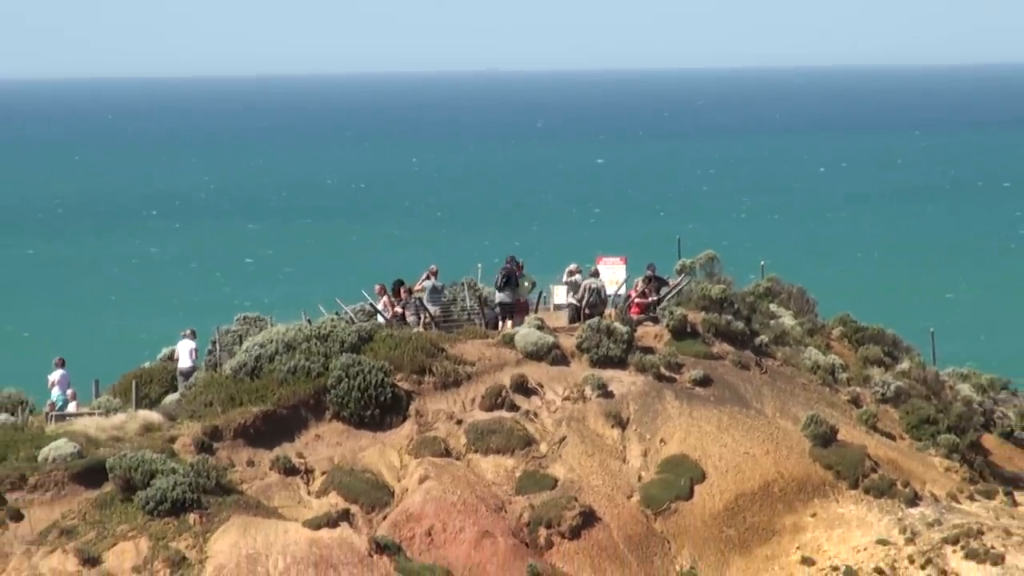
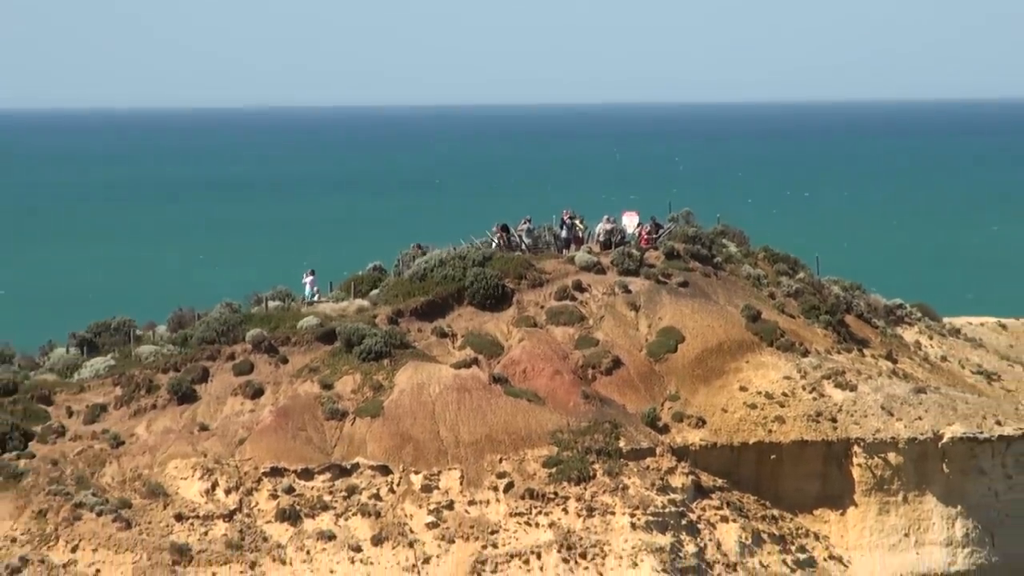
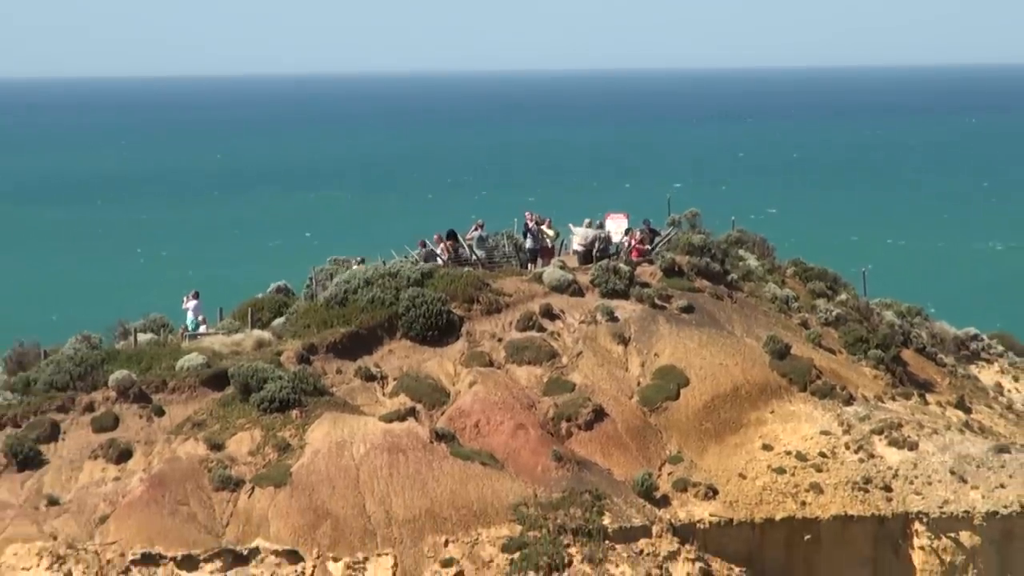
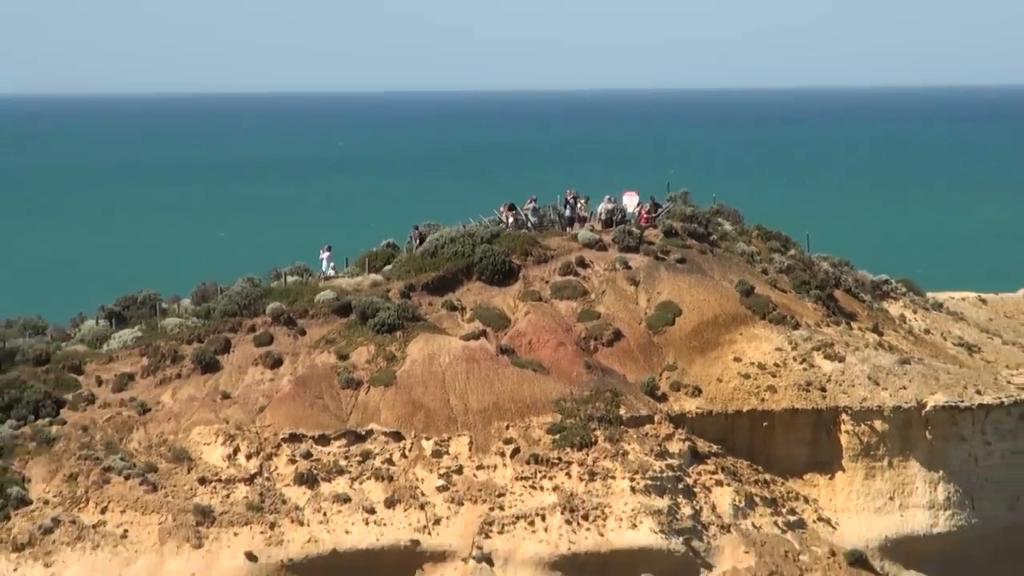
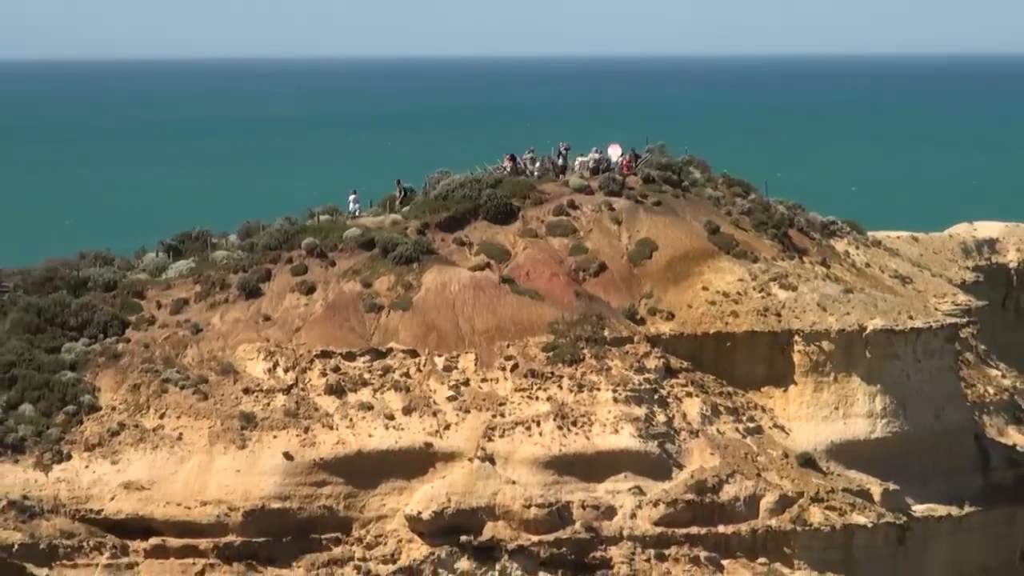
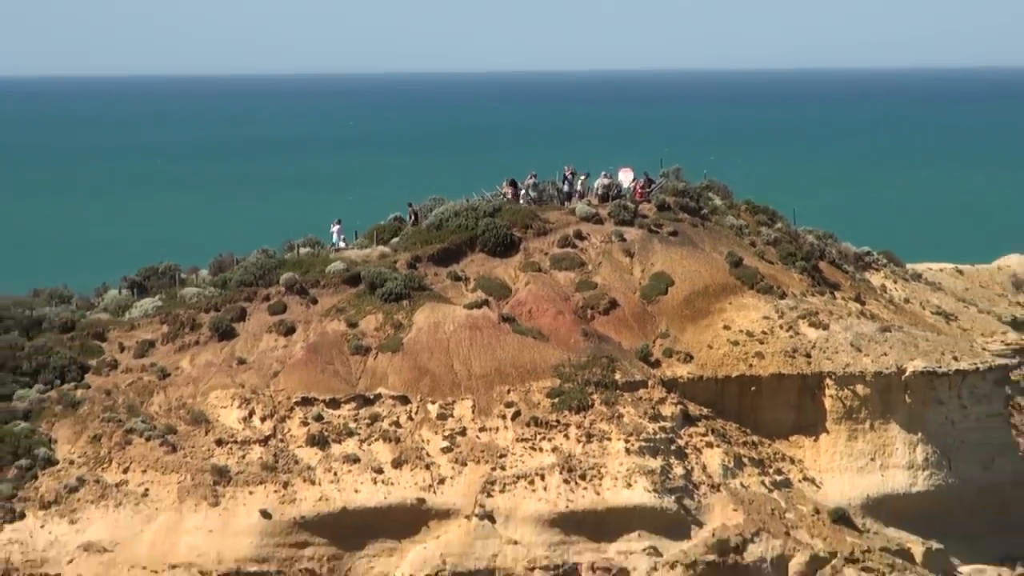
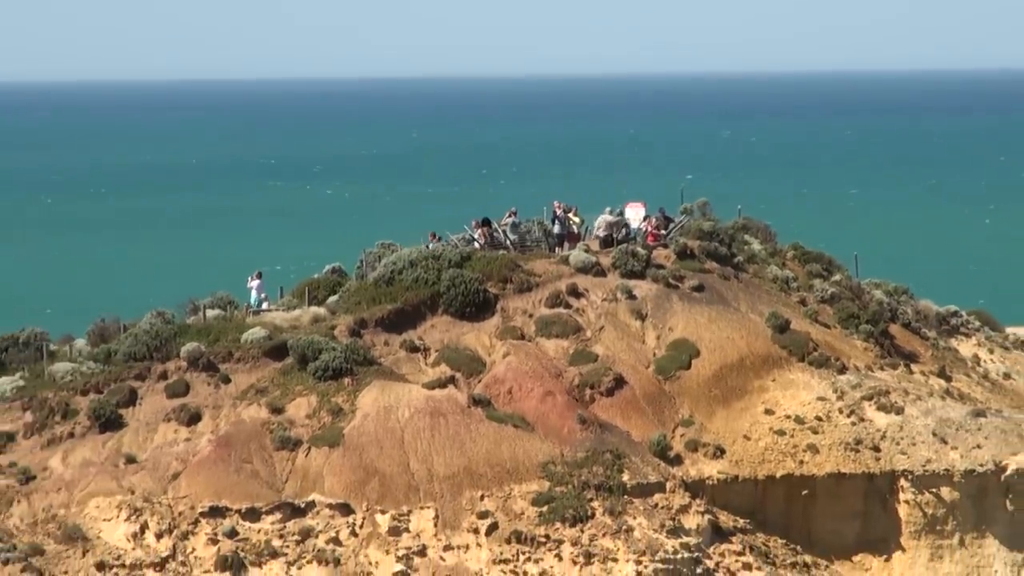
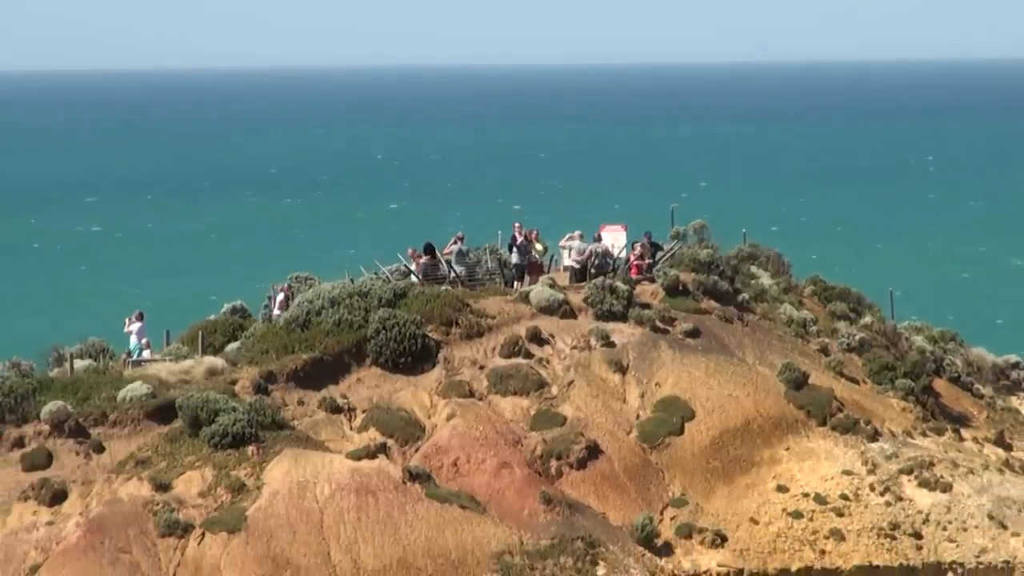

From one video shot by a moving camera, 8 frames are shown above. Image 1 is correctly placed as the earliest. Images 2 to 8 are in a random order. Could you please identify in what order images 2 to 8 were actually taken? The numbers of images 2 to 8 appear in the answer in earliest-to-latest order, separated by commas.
8, 3, 7, 2, 4, 6, 5
